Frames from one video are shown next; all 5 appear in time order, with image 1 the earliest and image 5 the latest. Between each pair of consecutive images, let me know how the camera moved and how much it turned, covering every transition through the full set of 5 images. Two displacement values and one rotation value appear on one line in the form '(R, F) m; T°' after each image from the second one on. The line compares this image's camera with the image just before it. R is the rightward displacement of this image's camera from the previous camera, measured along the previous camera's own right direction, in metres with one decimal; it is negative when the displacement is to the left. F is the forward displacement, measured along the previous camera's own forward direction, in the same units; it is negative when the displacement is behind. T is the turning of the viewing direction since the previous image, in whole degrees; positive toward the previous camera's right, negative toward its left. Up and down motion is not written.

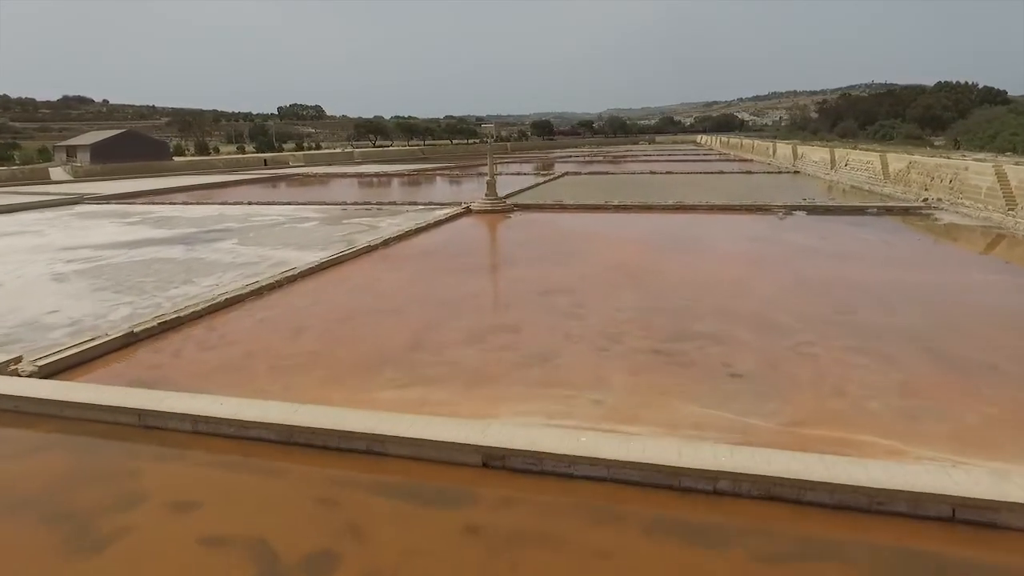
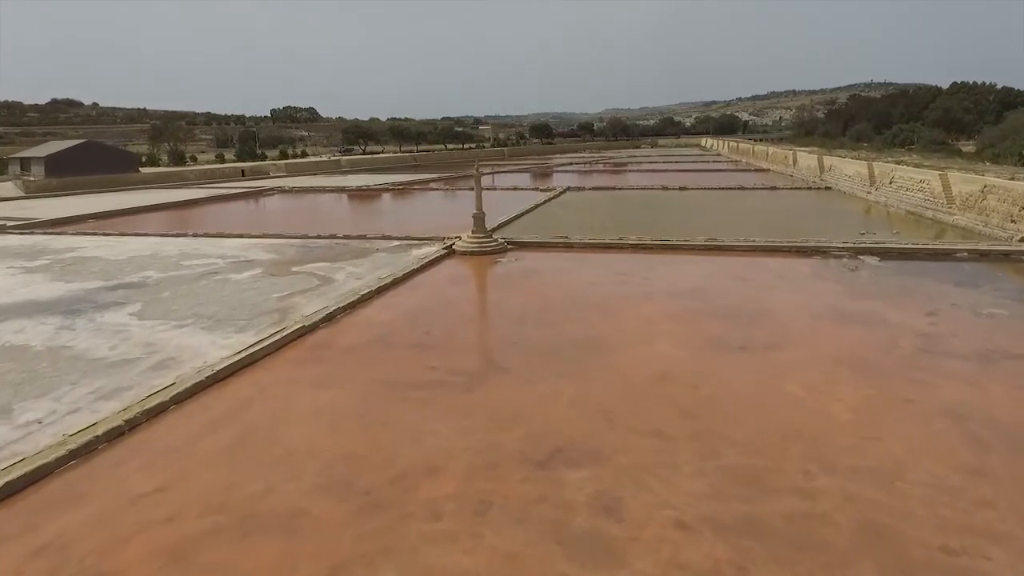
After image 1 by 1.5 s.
(+0.1, +2.3) m; 0°
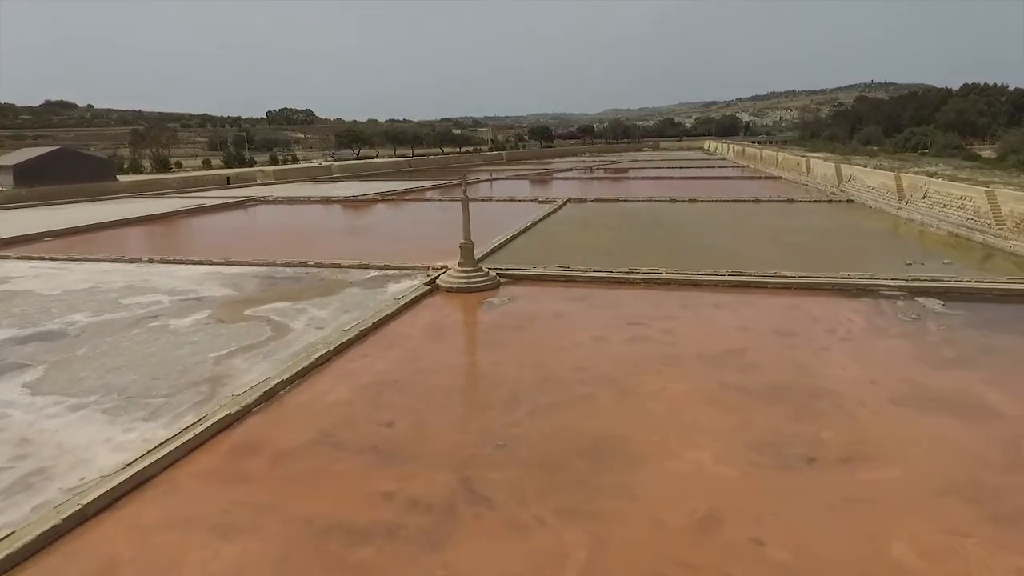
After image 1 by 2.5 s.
(+0.1, +1.4) m; 0°
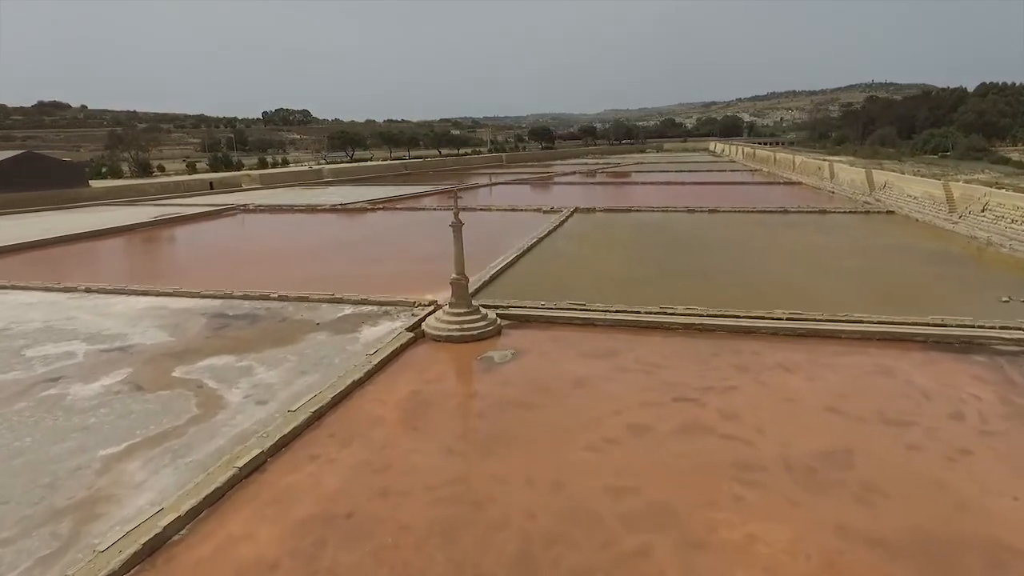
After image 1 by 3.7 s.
(0.0, +1.7) m; 0°
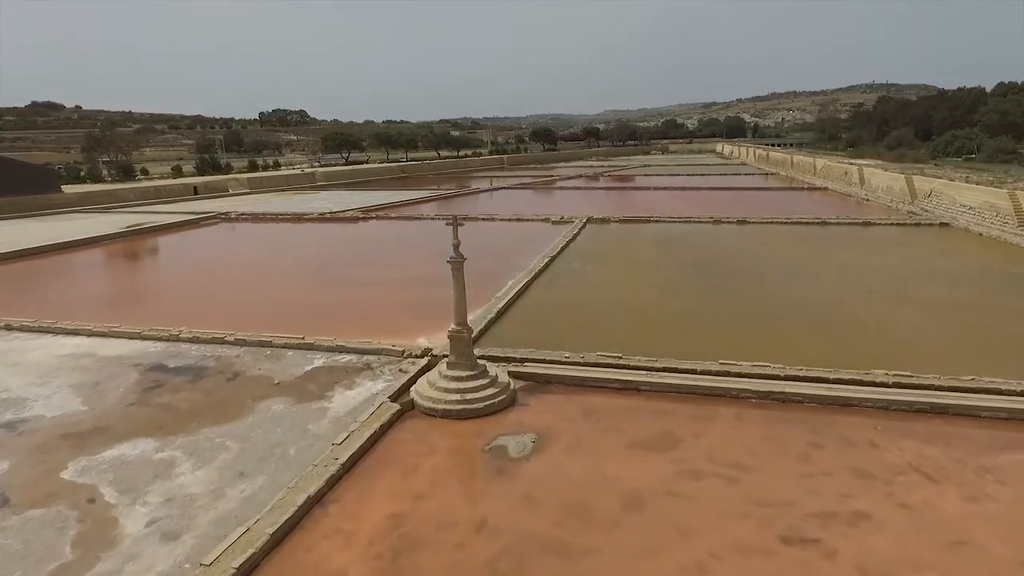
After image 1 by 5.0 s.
(-0.1, +1.7) m; 0°
